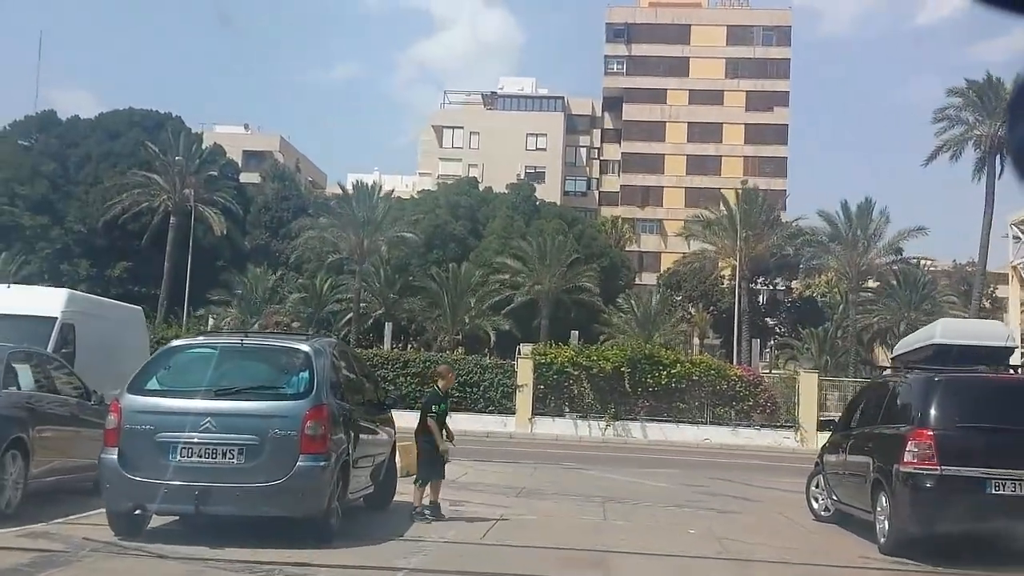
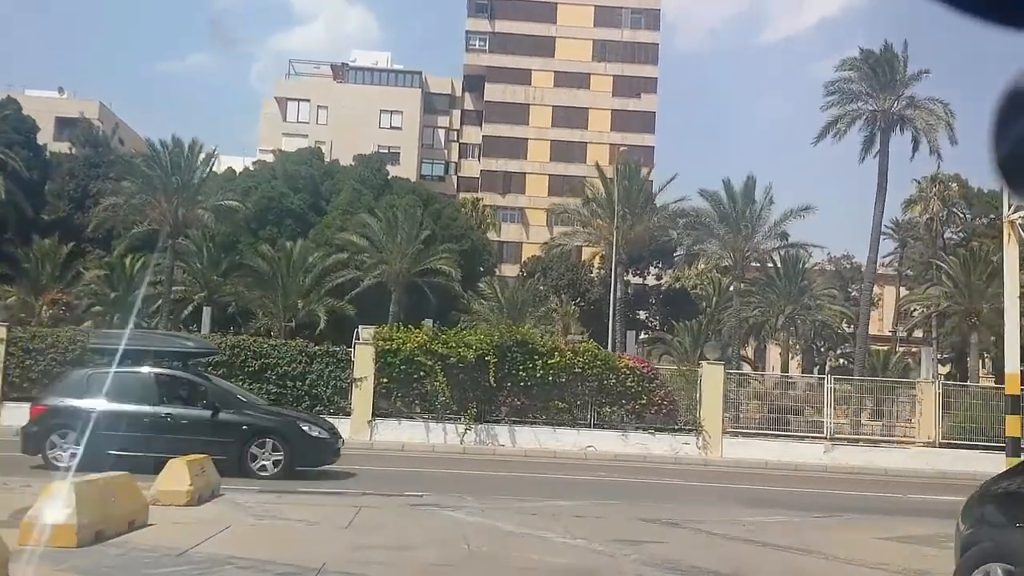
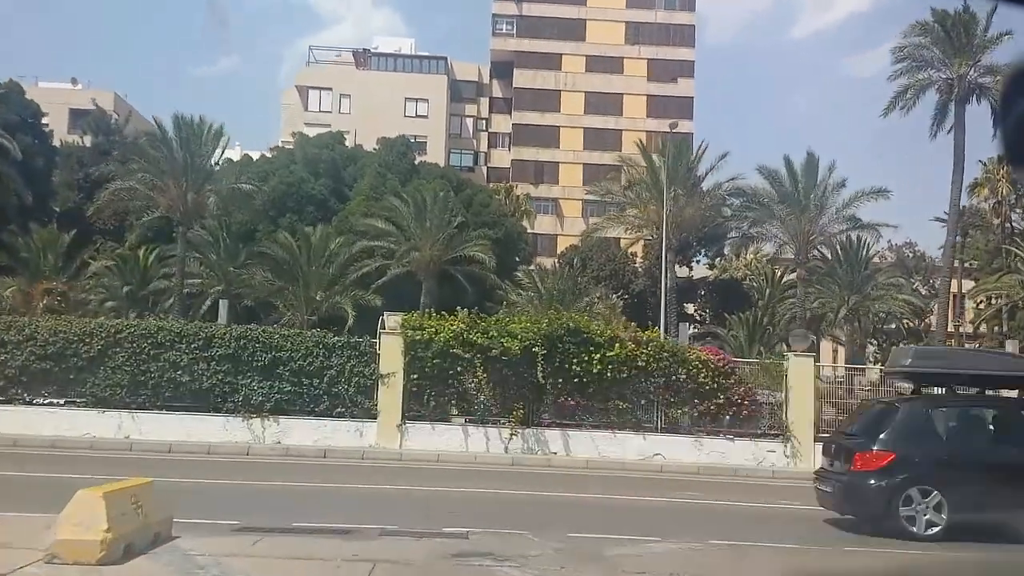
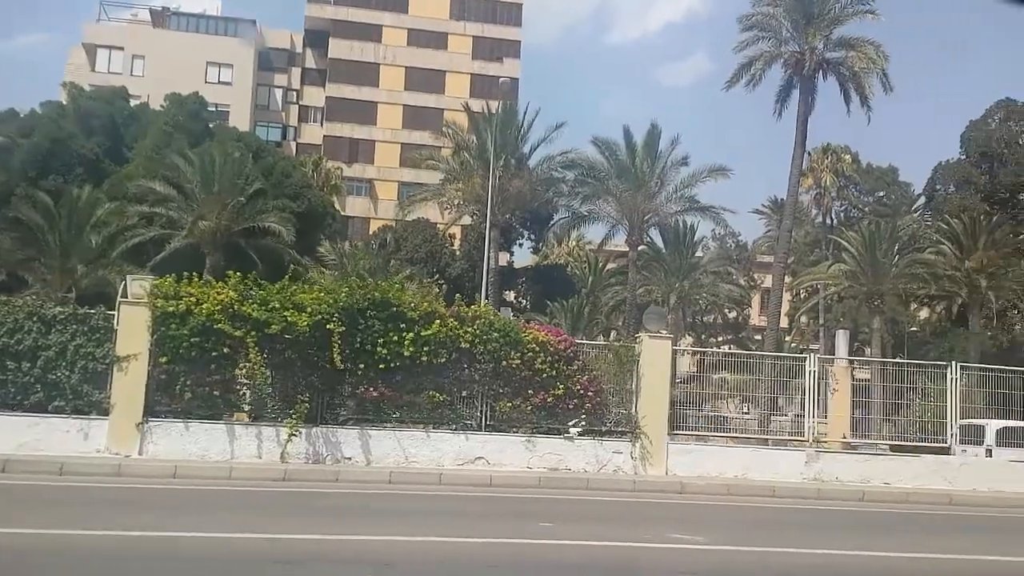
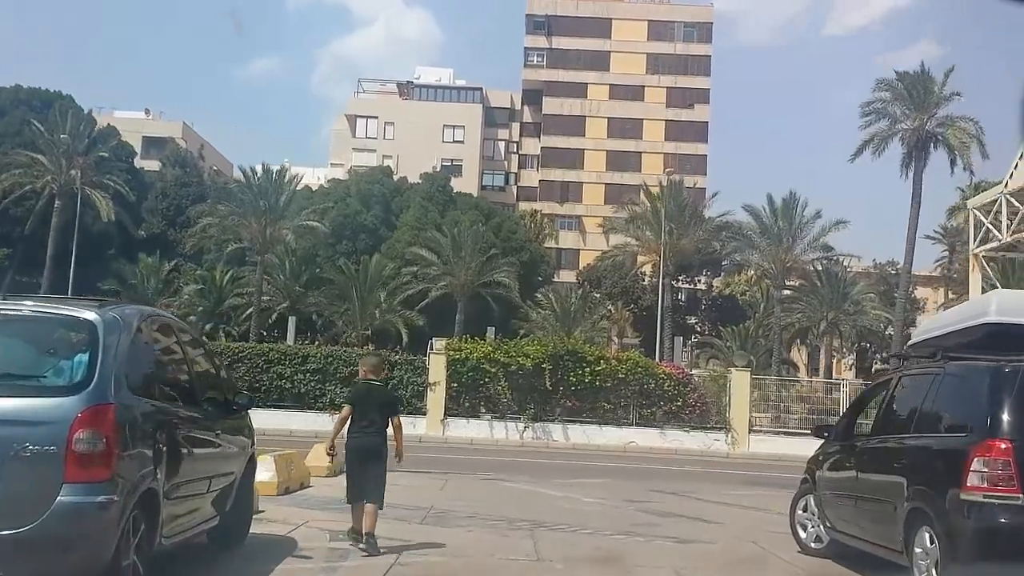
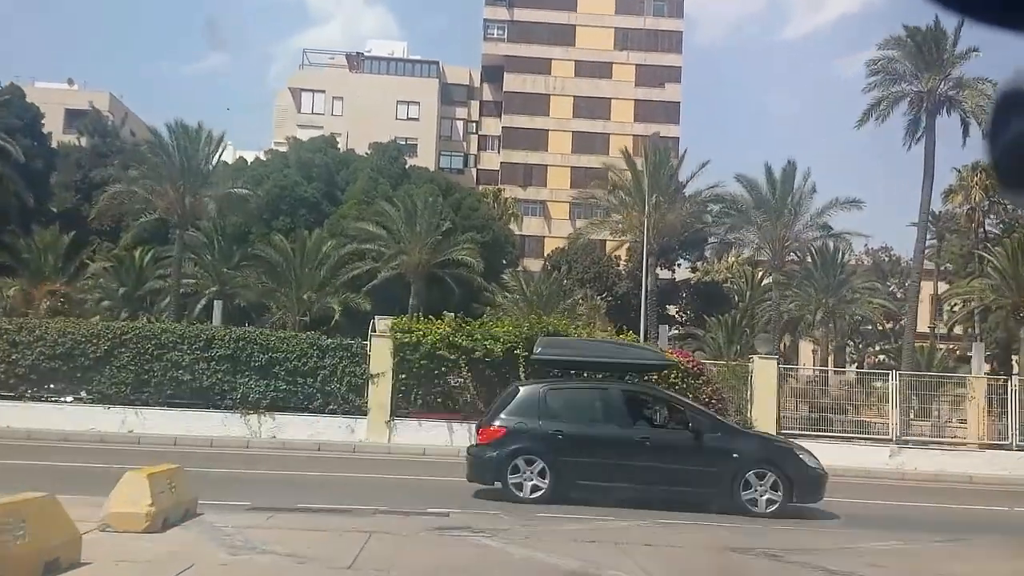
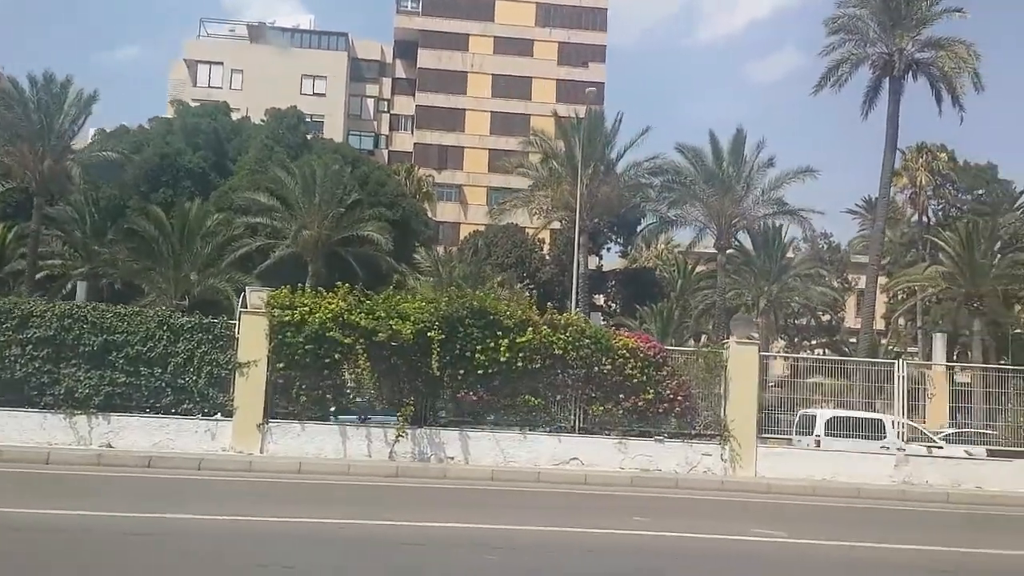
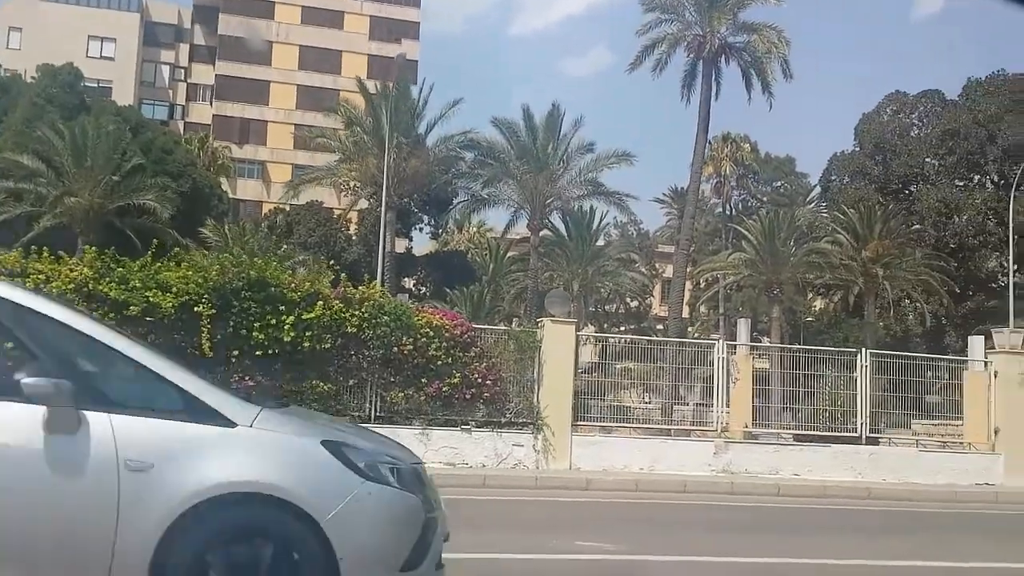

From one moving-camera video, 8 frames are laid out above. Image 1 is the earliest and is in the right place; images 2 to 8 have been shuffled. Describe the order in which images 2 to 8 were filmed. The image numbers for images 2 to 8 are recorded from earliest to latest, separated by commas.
5, 2, 6, 3, 7, 4, 8
